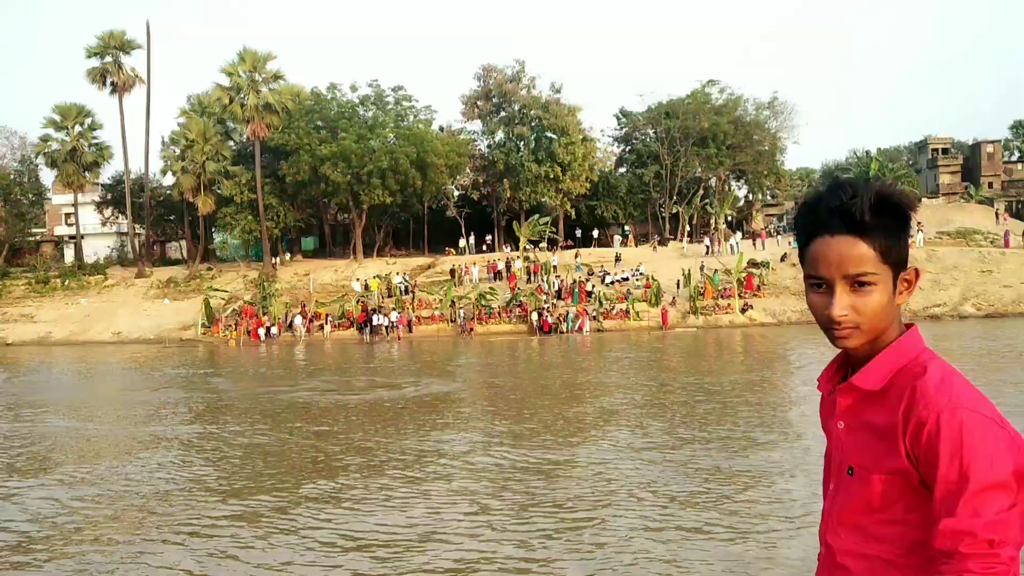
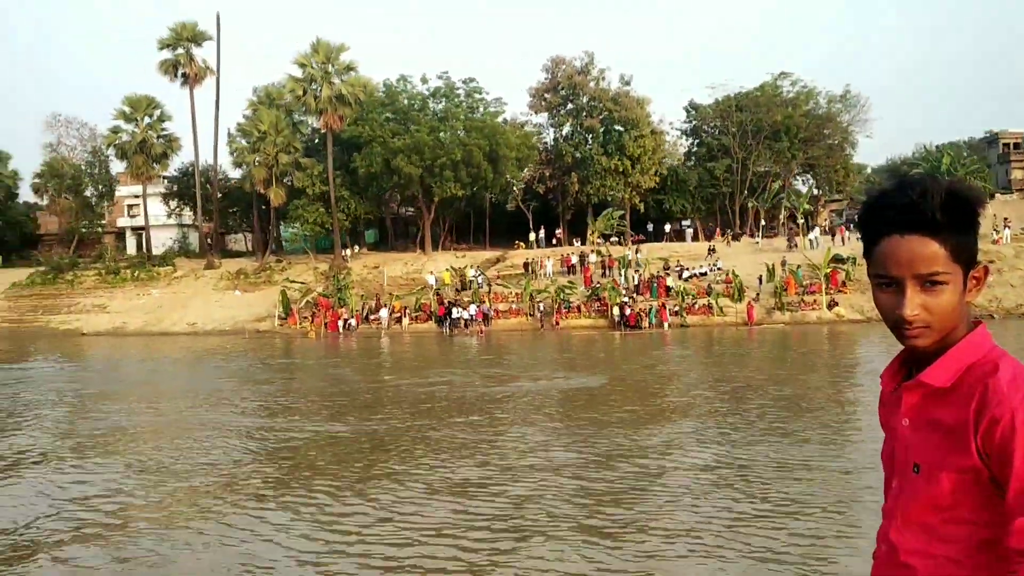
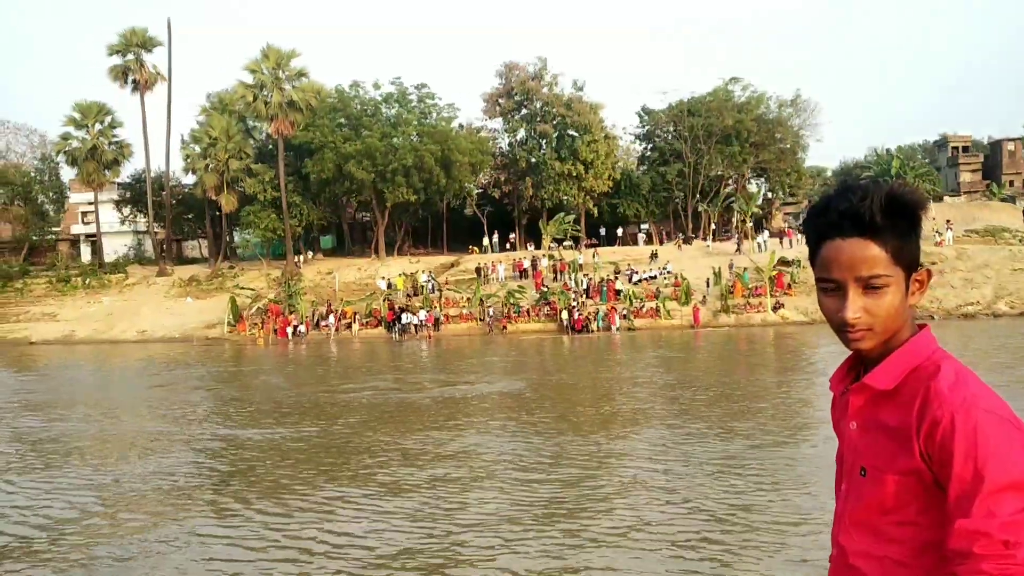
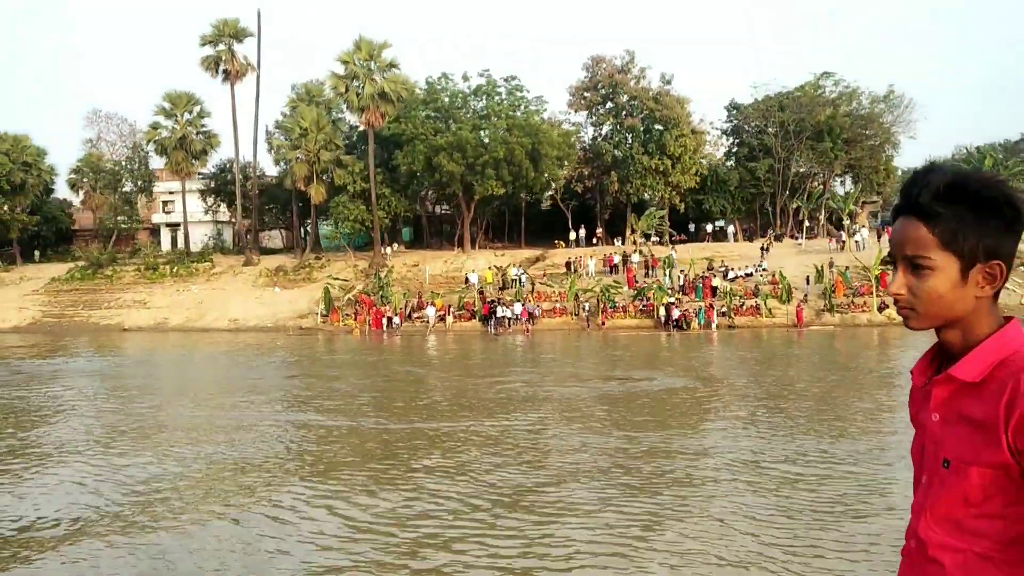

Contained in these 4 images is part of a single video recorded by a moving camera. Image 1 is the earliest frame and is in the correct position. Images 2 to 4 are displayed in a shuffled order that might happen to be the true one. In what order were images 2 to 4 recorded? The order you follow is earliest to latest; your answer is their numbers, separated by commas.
3, 2, 4
